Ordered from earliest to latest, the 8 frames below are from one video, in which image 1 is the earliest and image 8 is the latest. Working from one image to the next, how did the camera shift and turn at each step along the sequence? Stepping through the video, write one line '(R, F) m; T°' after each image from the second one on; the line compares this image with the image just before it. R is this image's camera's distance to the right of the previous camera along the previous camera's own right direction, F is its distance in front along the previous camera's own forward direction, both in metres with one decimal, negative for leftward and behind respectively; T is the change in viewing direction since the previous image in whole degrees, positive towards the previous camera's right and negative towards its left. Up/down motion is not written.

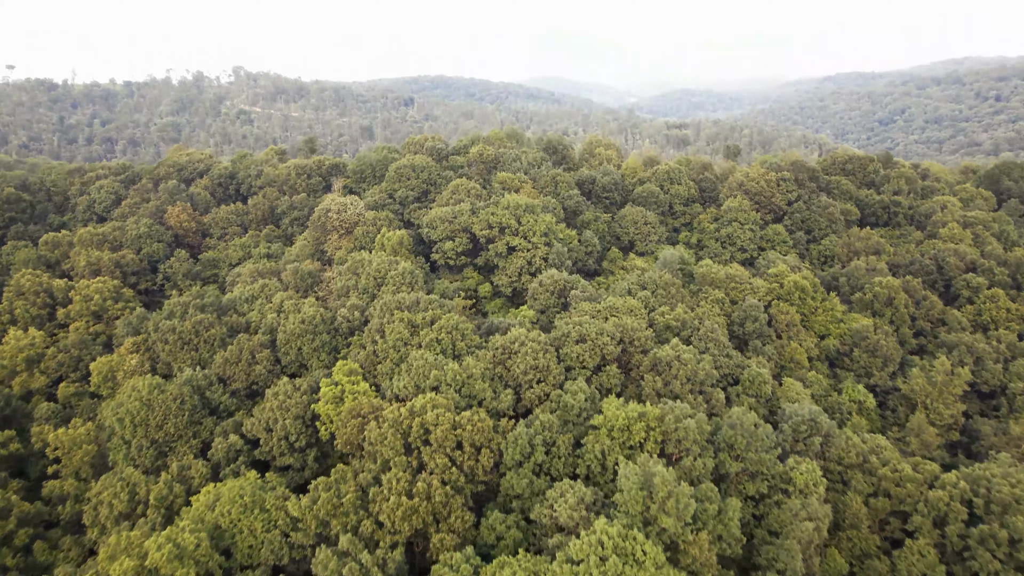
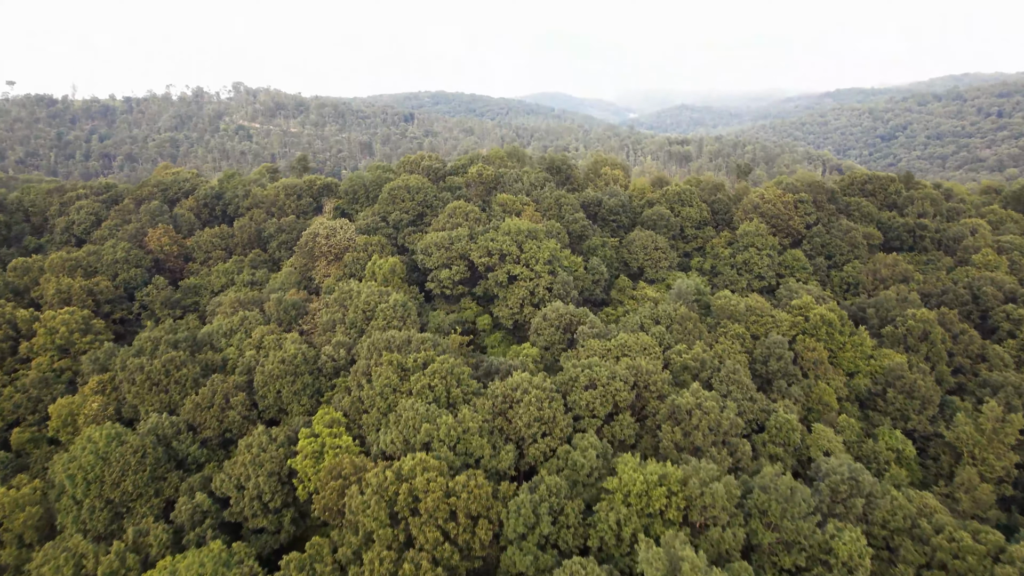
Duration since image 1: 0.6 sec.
(0.0, +2.2) m; 0°
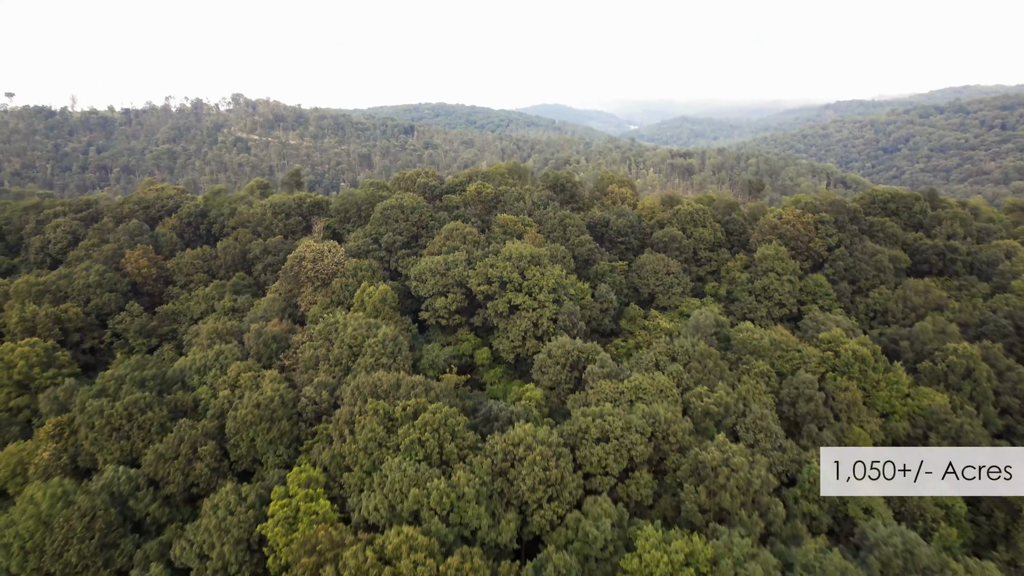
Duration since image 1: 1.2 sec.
(0.0, +2.2) m; 0°
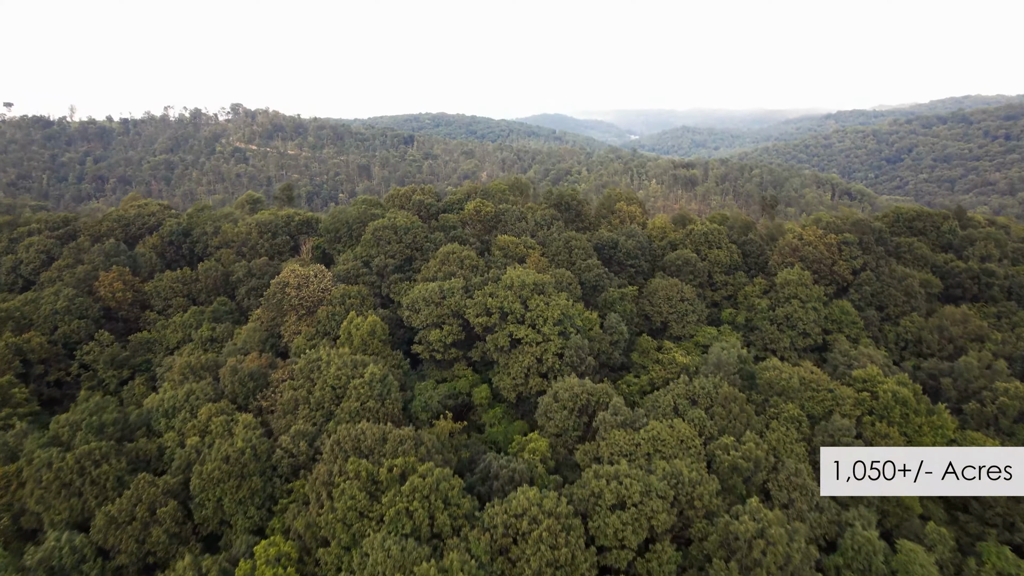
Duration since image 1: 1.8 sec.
(0.0, +2.2) m; 0°
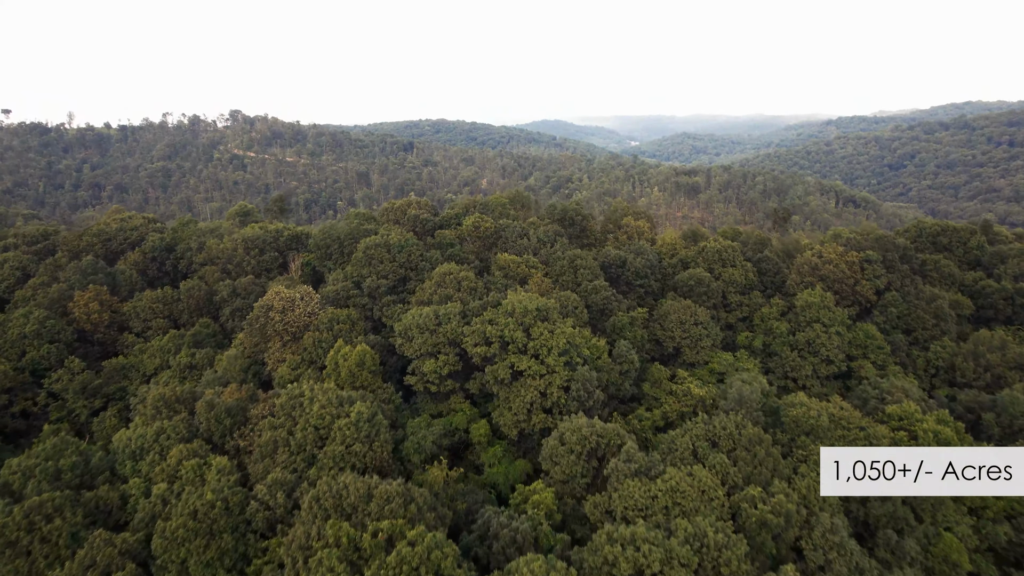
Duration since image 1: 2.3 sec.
(0.0, +1.9) m; 0°
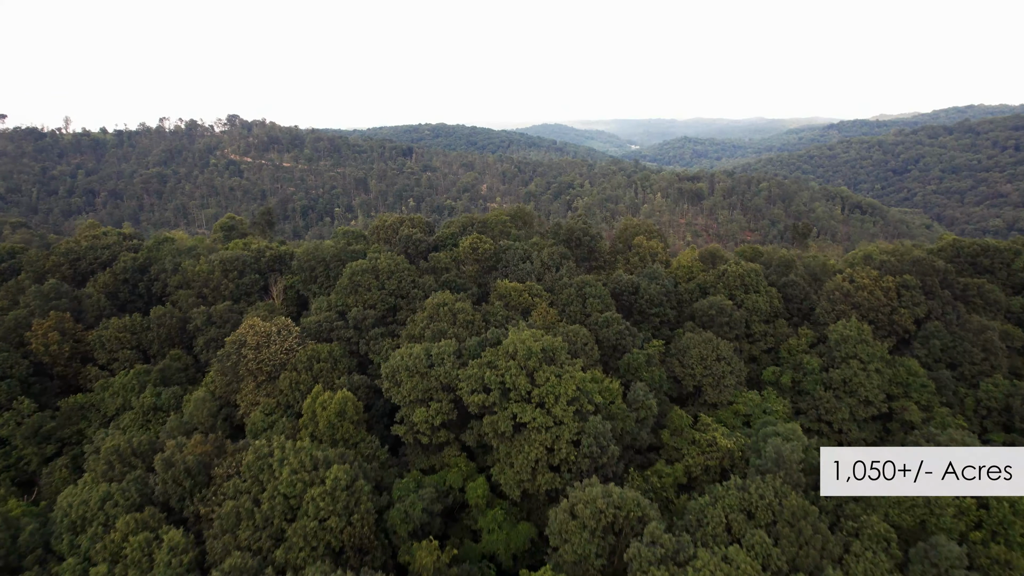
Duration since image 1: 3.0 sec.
(0.0, +2.6) m; 0°
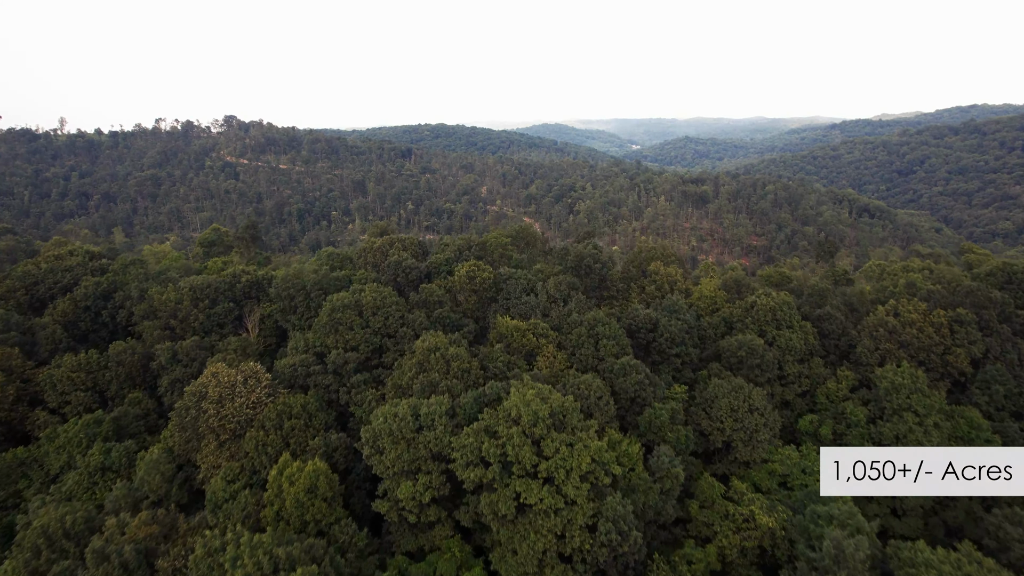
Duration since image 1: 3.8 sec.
(-0.1, +3.0) m; 0°
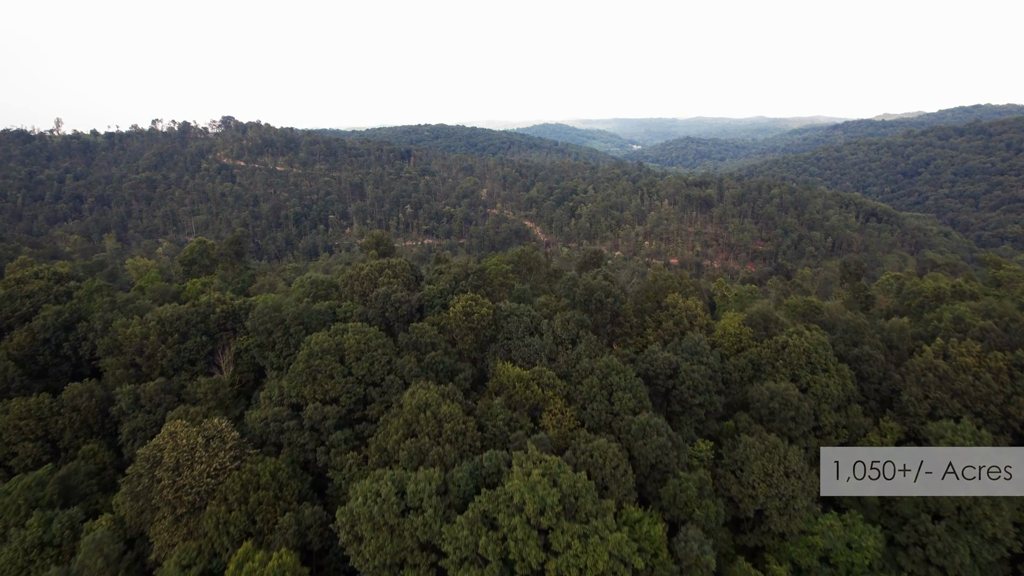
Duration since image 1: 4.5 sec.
(0.0, +2.6) m; 0°
